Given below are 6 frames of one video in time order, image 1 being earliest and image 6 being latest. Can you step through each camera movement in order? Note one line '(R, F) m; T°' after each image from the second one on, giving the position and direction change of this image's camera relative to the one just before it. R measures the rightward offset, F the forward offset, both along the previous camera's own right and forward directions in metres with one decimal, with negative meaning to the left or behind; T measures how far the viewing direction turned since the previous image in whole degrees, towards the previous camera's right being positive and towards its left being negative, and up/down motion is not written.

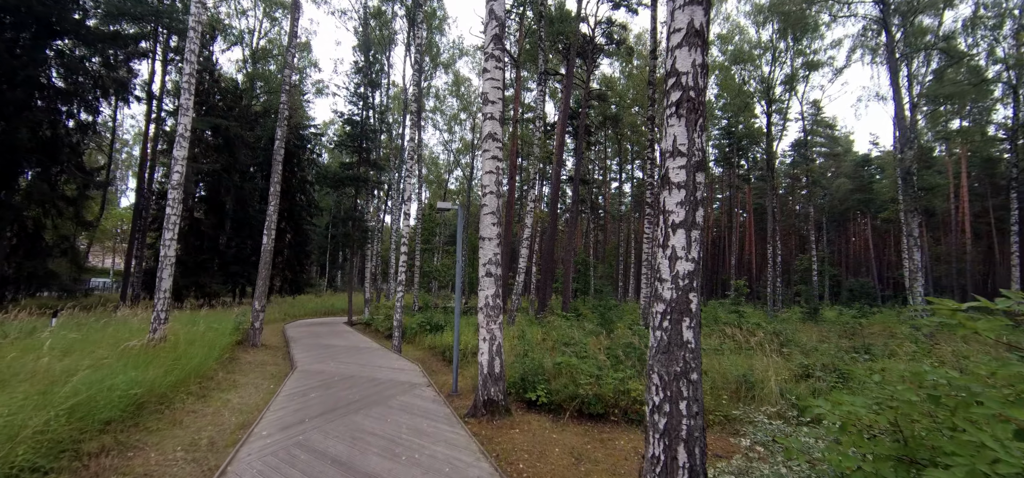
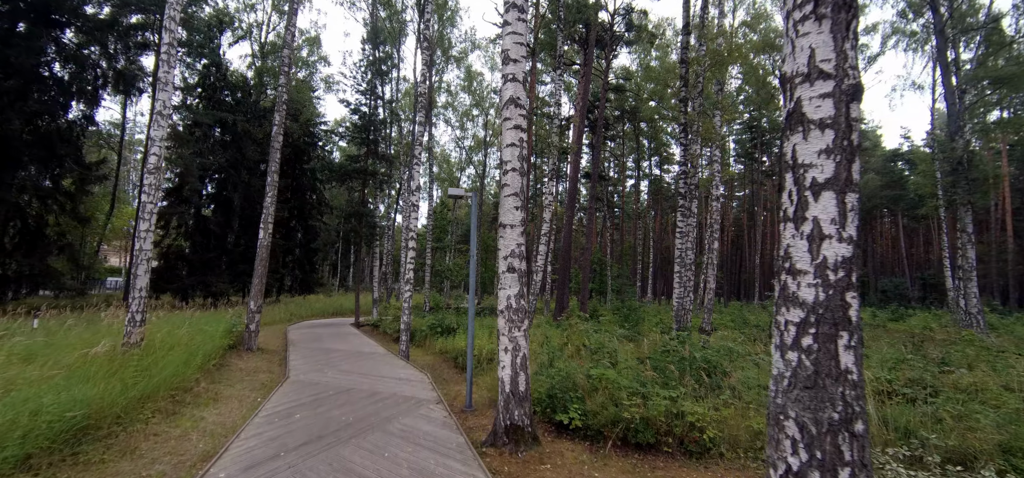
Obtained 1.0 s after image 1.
(-0.2, +1.0) m; -2°
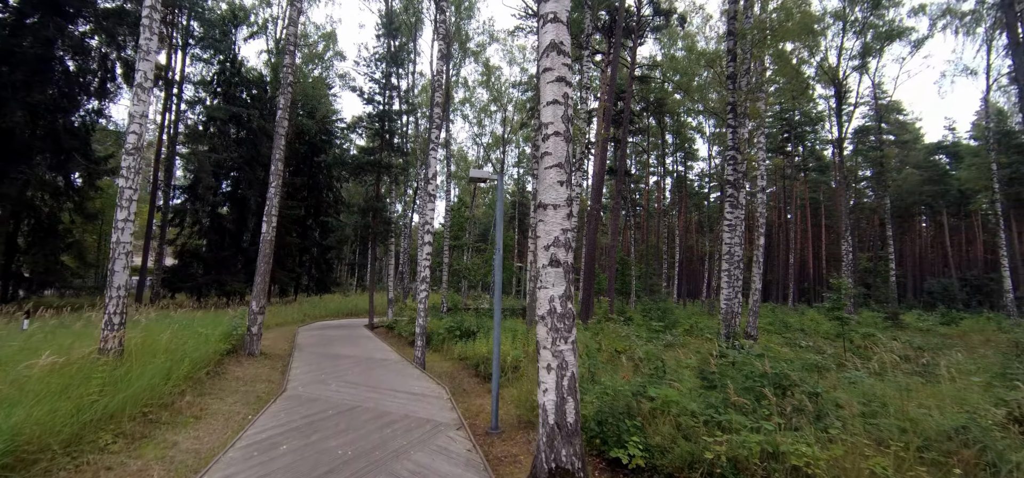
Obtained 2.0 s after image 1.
(-0.2, +1.0) m; -2°
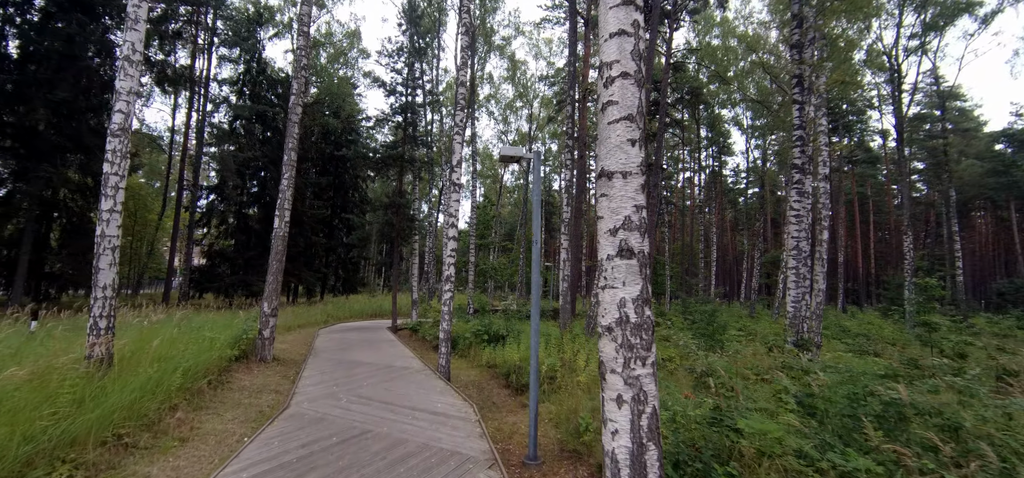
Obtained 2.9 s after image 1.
(-0.2, +1.0) m; -3°
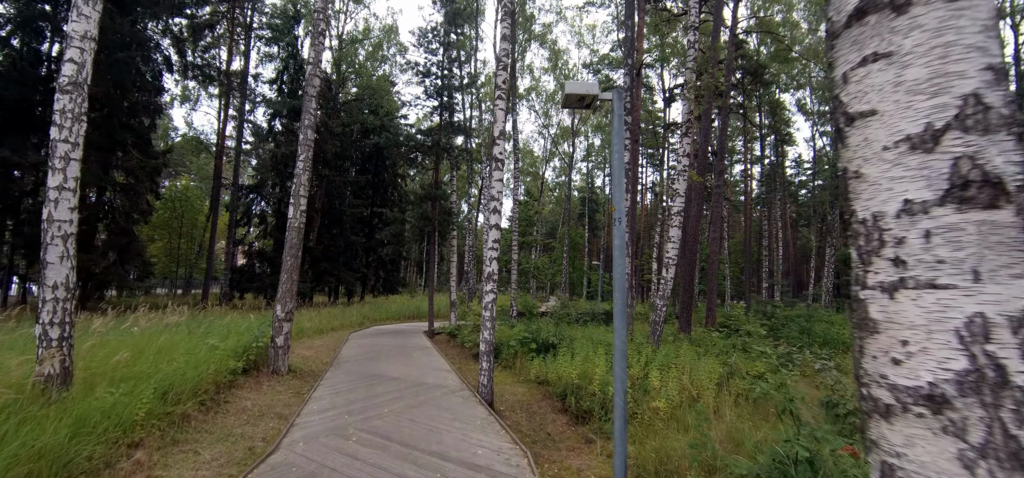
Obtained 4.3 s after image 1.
(-0.2, +1.5) m; -5°
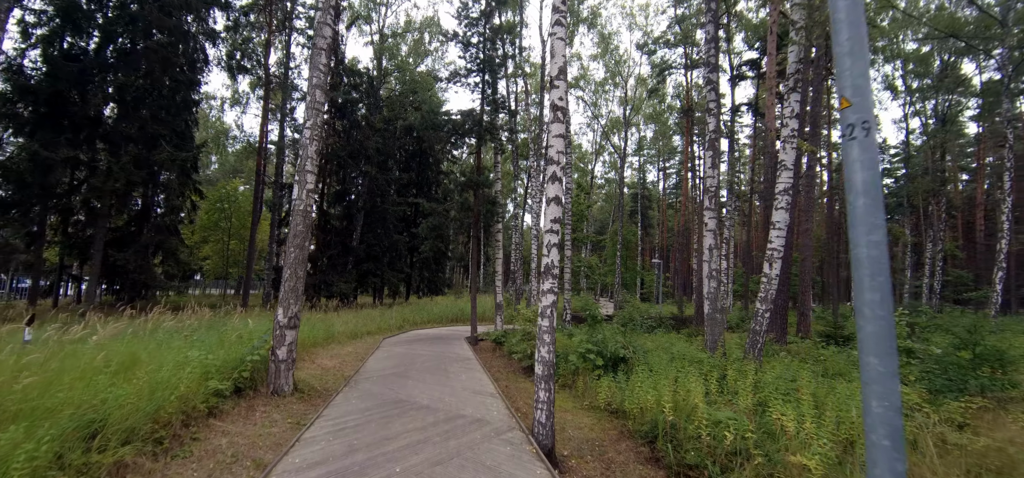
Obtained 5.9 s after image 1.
(-0.2, +1.7) m; -6°
